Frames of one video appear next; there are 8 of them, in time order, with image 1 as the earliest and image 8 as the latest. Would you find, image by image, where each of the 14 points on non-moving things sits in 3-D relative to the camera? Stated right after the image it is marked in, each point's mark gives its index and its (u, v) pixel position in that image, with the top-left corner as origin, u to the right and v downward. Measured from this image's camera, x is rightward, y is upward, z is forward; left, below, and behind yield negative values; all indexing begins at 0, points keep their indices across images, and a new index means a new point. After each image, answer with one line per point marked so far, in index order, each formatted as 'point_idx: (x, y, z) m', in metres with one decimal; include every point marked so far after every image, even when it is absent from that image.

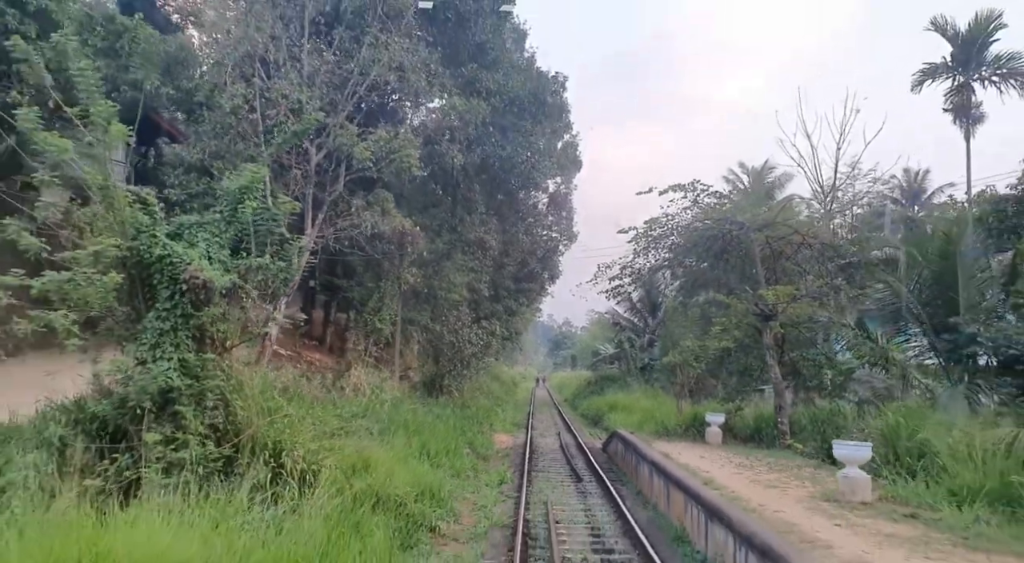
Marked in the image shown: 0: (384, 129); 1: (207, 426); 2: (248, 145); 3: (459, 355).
0: (-2.6, +3.1, +13.6) m
1: (-3.5, -1.6, +7.5) m
2: (-5.1, +2.6, +12.7) m
3: (-1.5, -2.1, +18.6) m
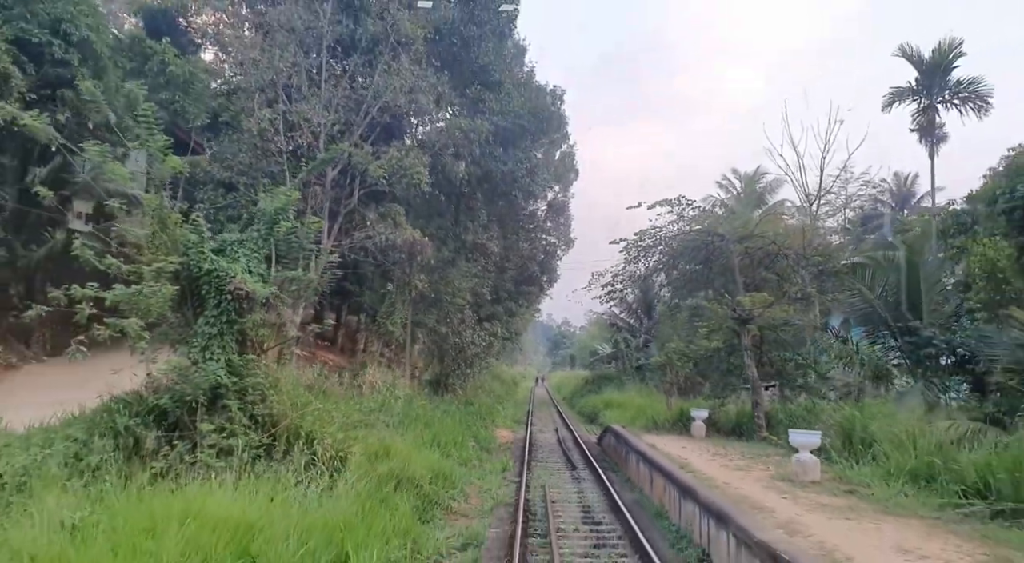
0: (-2.6, +3.0, +14.7) m
1: (-3.5, -1.8, +8.7) m
2: (-5.1, +2.5, +13.9) m
3: (-1.5, -2.2, +19.7) m
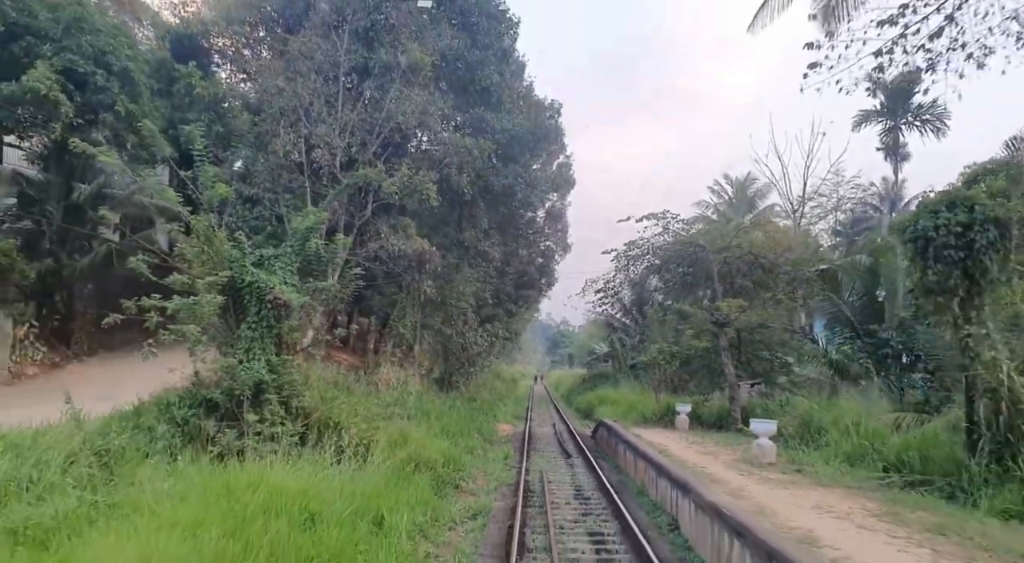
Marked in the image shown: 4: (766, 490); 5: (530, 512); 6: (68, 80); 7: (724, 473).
0: (-2.6, +2.8, +16.1) m
1: (-3.4, -2.0, +10.1) m
2: (-5.1, +2.3, +15.3) m
3: (-1.5, -2.4, +21.1) m
4: (+2.8, -2.3, +7.2) m
5: (+0.2, -3.1, +8.9) m
6: (-9.9, +4.5, +14.7) m
7: (+2.7, -2.5, +8.4) m
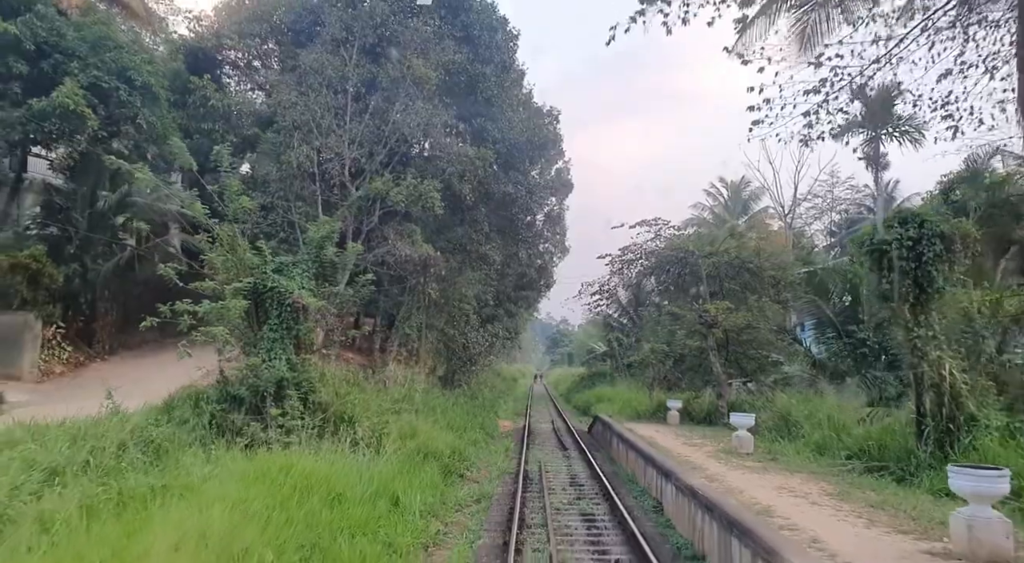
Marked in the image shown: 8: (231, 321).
0: (-2.6, +2.8, +17.0) m
1: (-3.4, -2.0, +10.9) m
2: (-5.0, +2.2, +16.2) m
3: (-1.5, -2.4, +22.0) m
4: (+2.8, -2.4, +8.1) m
5: (+0.3, -3.2, +9.8) m
6: (-9.9, +4.4, +15.5) m
7: (+2.7, -2.5, +9.3) m
8: (-4.6, -0.6, +10.8) m
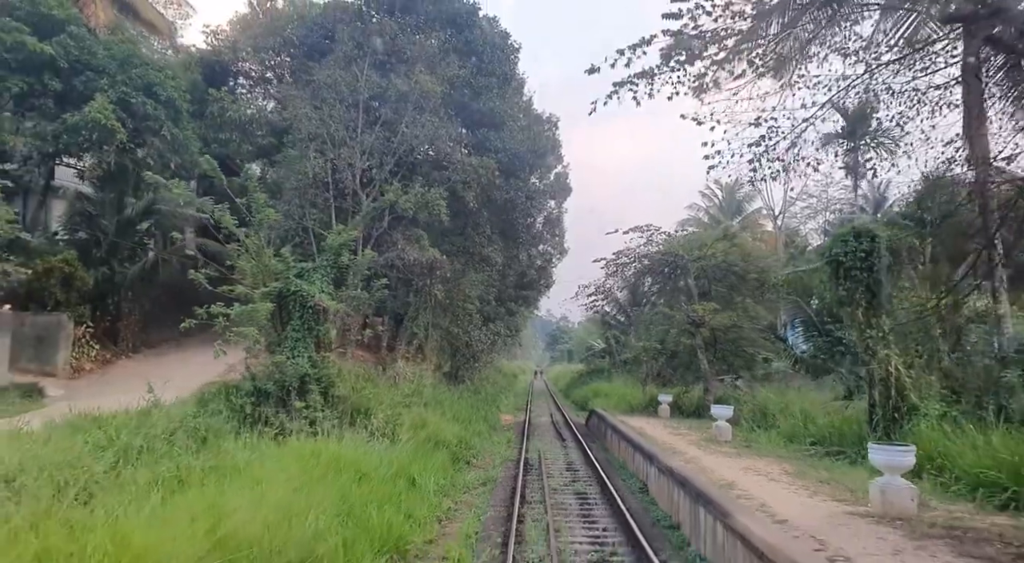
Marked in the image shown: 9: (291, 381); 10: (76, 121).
0: (-2.6, +2.7, +18.1) m
1: (-3.4, -2.1, +12.0) m
2: (-5.0, +2.2, +17.2) m
3: (-1.5, -2.5, +23.1) m
4: (+2.8, -2.5, +9.2) m
5: (+0.3, -3.3, +10.9) m
6: (-9.9, +4.4, +16.6) m
7: (+2.8, -2.6, +10.4) m
8: (-4.6, -0.7, +11.9) m
9: (-4.0, -1.8, +11.8) m
10: (-10.3, +3.8, +15.5) m
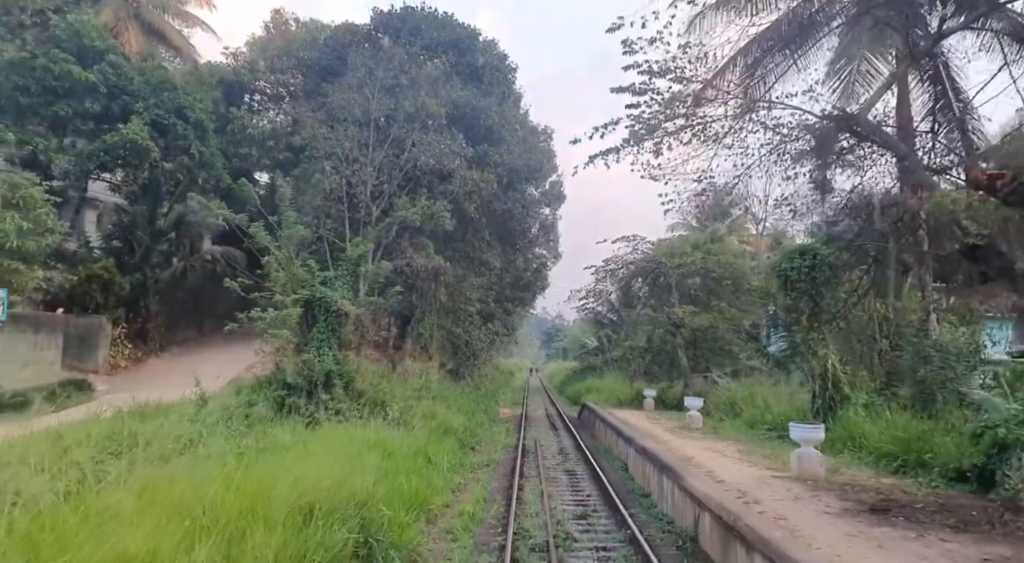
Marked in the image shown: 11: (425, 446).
0: (-2.6, +2.6, +19.7) m
1: (-3.4, -2.3, +13.7) m
2: (-5.1, +2.0, +18.9) m
3: (-1.5, -2.6, +24.8) m
4: (+2.8, -2.7, +10.9) m
5: (+0.3, -3.5, +12.6) m
6: (-9.9, +4.2, +18.2) m
7: (+2.8, -2.8, +12.1) m
8: (-4.6, -0.9, +13.6) m
9: (-4.0, -2.0, +13.4) m
10: (-10.3, +3.6, +17.1) m
11: (-1.5, -2.8, +11.1) m
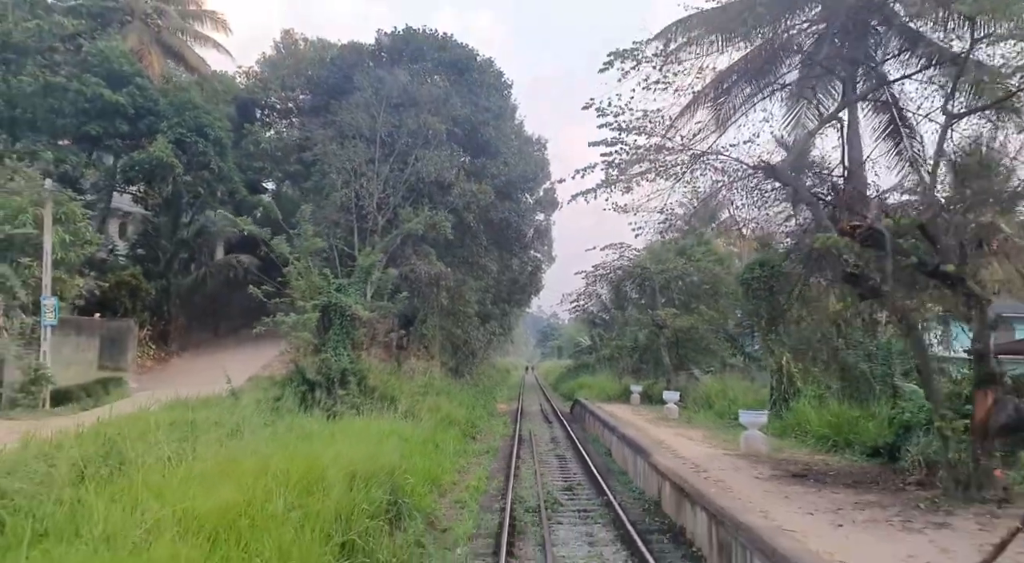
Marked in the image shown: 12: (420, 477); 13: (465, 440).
0: (-2.7, +2.4, +21.3) m
1: (-3.5, -2.5, +15.3) m
2: (-5.2, +1.9, +20.4) m
3: (-1.7, -2.7, +26.4) m
4: (+2.8, -2.8, +12.5) m
5: (+0.2, -3.6, +14.2) m
6: (-10.0, +4.0, +19.7) m
7: (+2.7, -3.0, +13.7) m
8: (-4.7, -1.1, +15.1) m
9: (-4.0, -2.1, +15.0) m
10: (-10.4, +3.5, +18.6) m
11: (-1.5, -2.9, +12.7) m
12: (-1.2, -2.6, +8.9) m
13: (-1.1, -3.5, +14.6) m
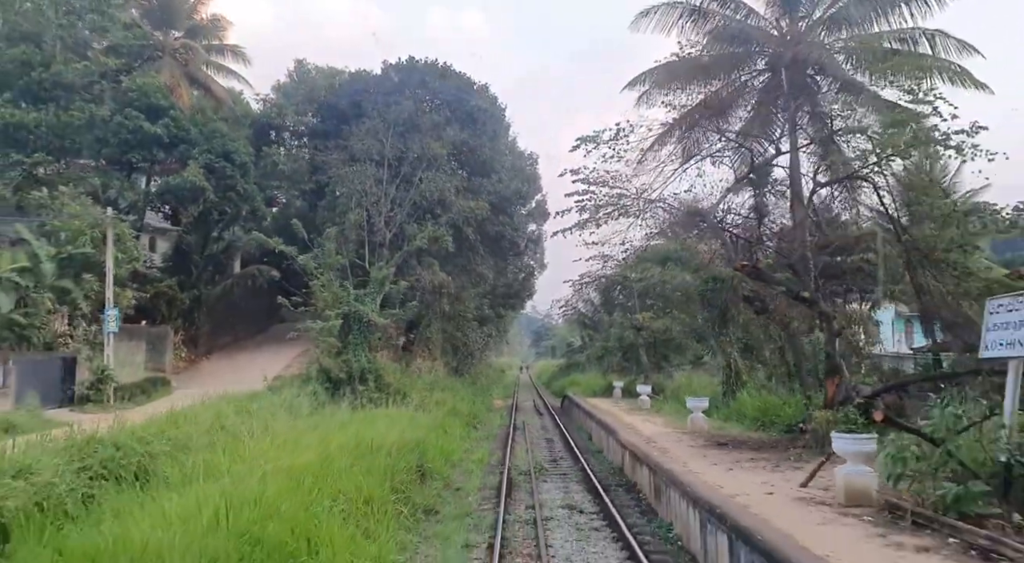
0: (-2.9, +2.1, +23.7) m
1: (-3.6, -2.8, +17.7) m
2: (-5.4, +1.6, +22.8) m
3: (-1.9, -3.0, +28.8) m
4: (+2.7, -3.1, +14.9) m
5: (+0.1, -3.9, +16.7) m
6: (-10.2, +3.7, +22.1) m
7: (+2.6, -3.2, +16.2) m
8: (-4.8, -1.4, +17.5) m
9: (-4.2, -2.4, +17.4) m
10: (-10.6, +3.1, +21.0) m
11: (-1.6, -3.2, +15.1) m
12: (-1.3, -2.9, +11.3) m
13: (-1.2, -3.8, +17.1) m
